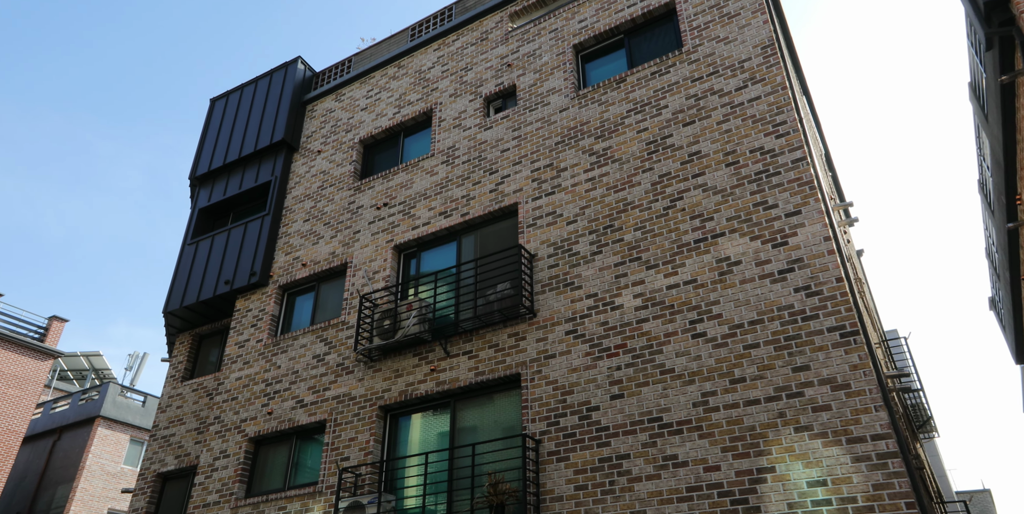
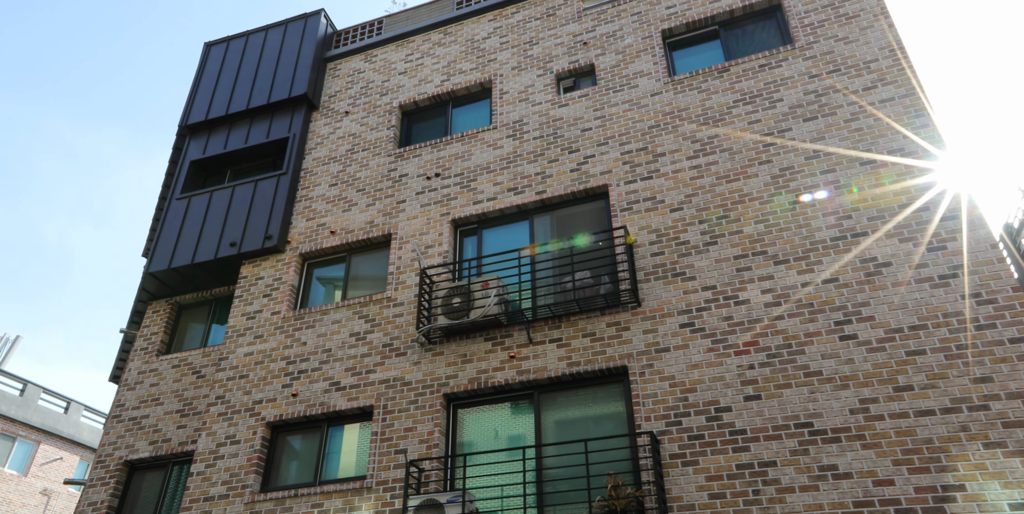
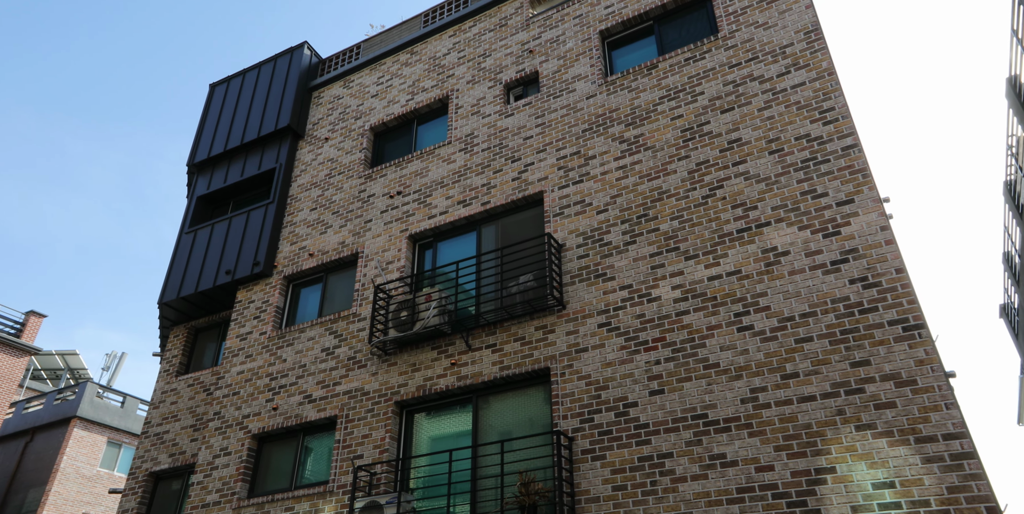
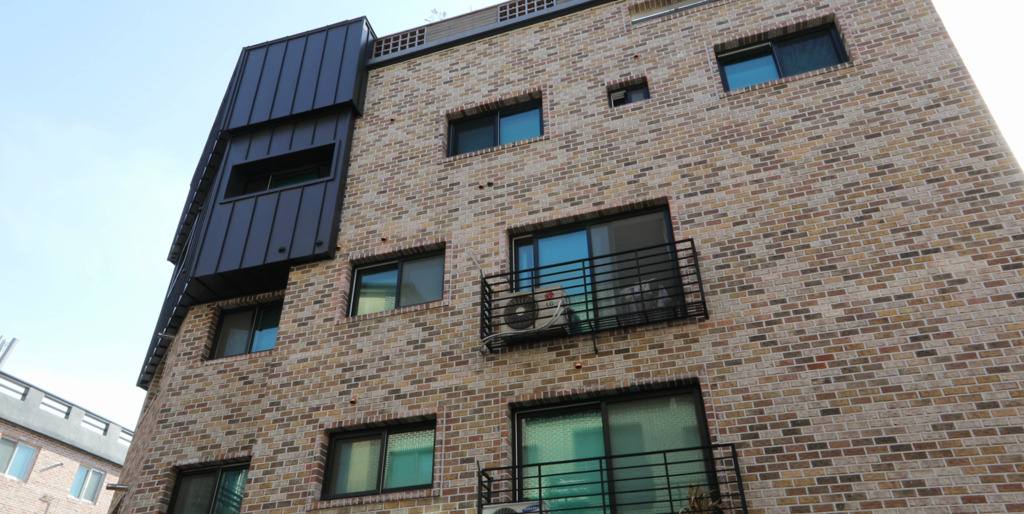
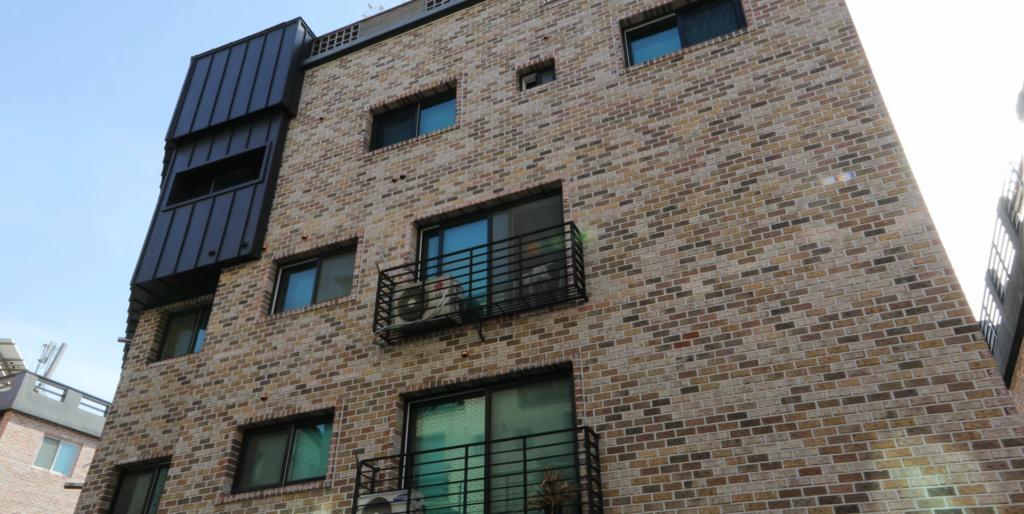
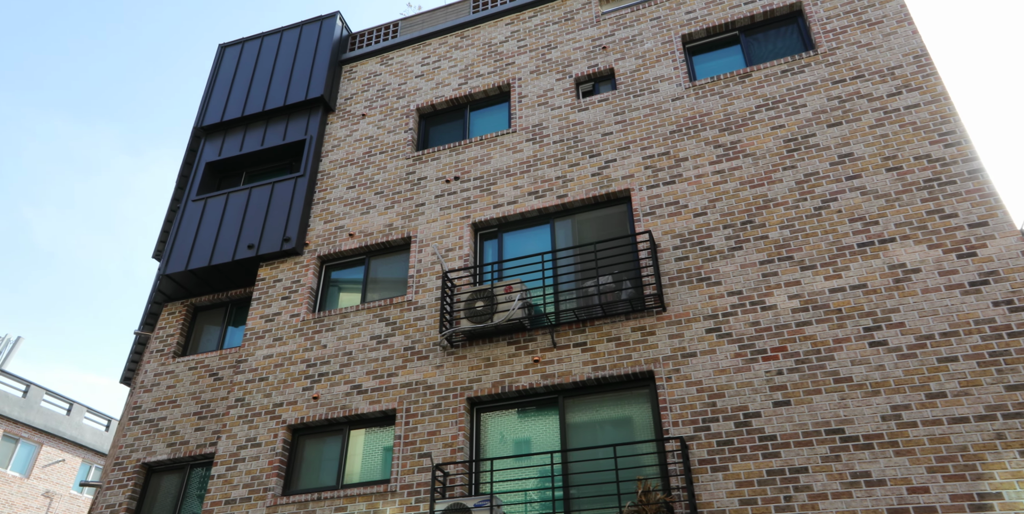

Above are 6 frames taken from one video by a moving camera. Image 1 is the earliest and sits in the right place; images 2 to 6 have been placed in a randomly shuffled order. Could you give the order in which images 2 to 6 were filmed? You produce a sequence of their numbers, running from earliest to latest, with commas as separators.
3, 5, 2, 6, 4
